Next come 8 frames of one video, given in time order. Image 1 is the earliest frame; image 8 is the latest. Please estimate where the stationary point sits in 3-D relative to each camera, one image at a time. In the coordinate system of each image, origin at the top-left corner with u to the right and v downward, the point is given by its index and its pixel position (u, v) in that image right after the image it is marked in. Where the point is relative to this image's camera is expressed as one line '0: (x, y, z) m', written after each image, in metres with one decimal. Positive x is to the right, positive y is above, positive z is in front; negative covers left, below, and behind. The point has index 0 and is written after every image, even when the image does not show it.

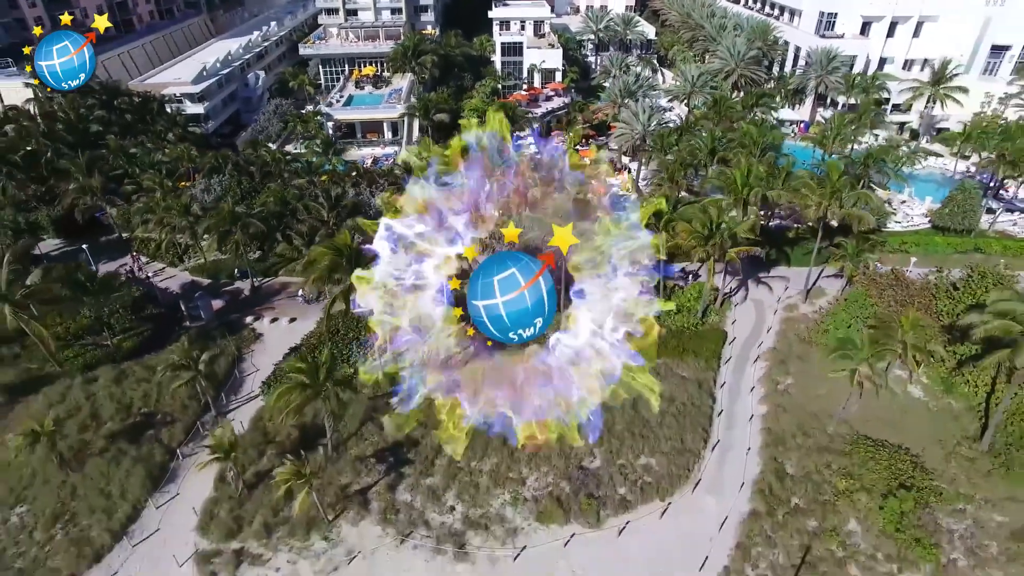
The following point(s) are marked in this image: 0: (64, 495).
0: (-13.8, -6.2, +19.8) m
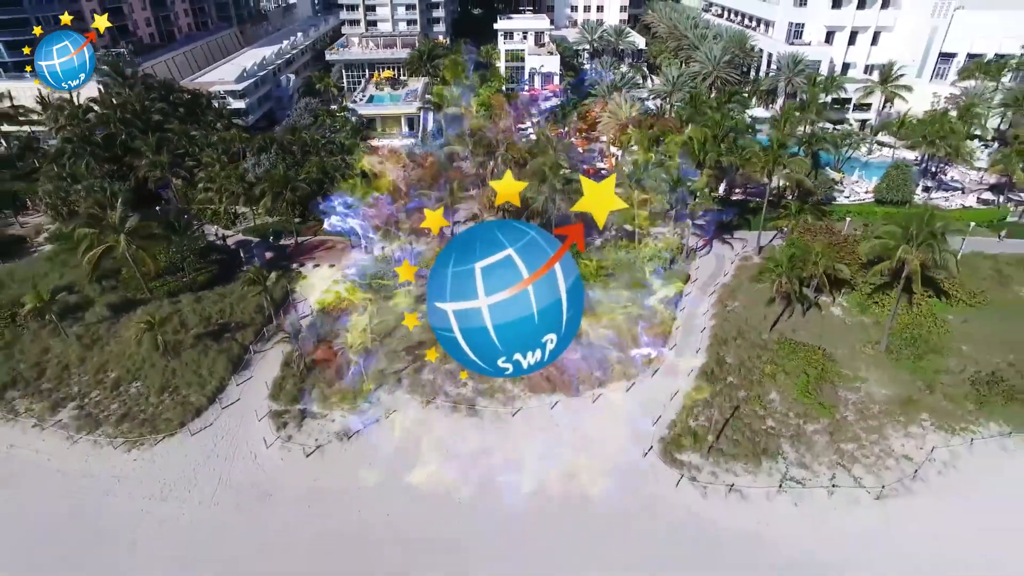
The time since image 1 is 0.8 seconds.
0: (-13.8, -3.3, +25.7) m
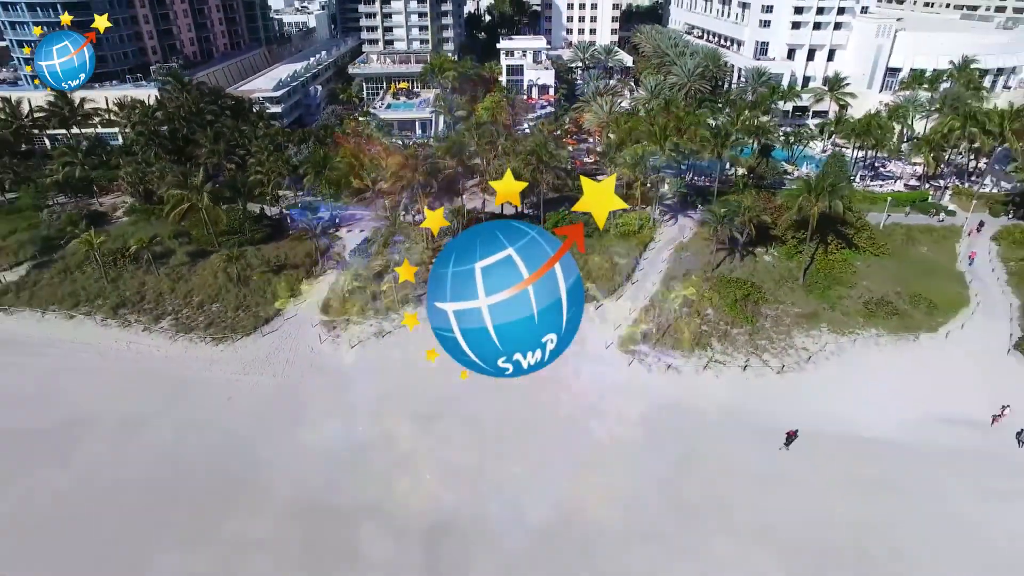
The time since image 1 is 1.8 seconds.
0: (-14.0, -0.4, +33.1) m
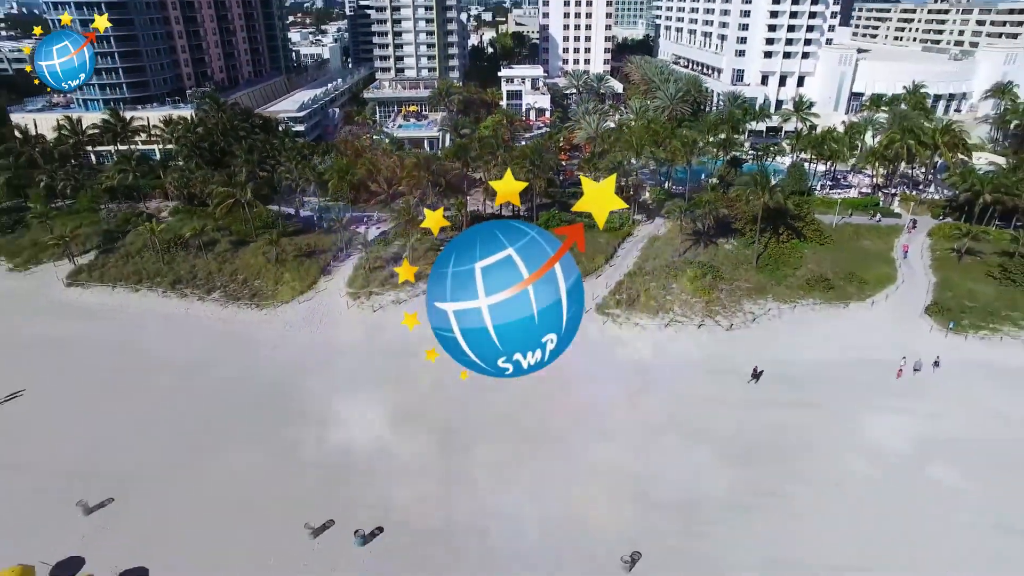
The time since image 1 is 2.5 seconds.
0: (-14.2, +0.8, +39.1) m
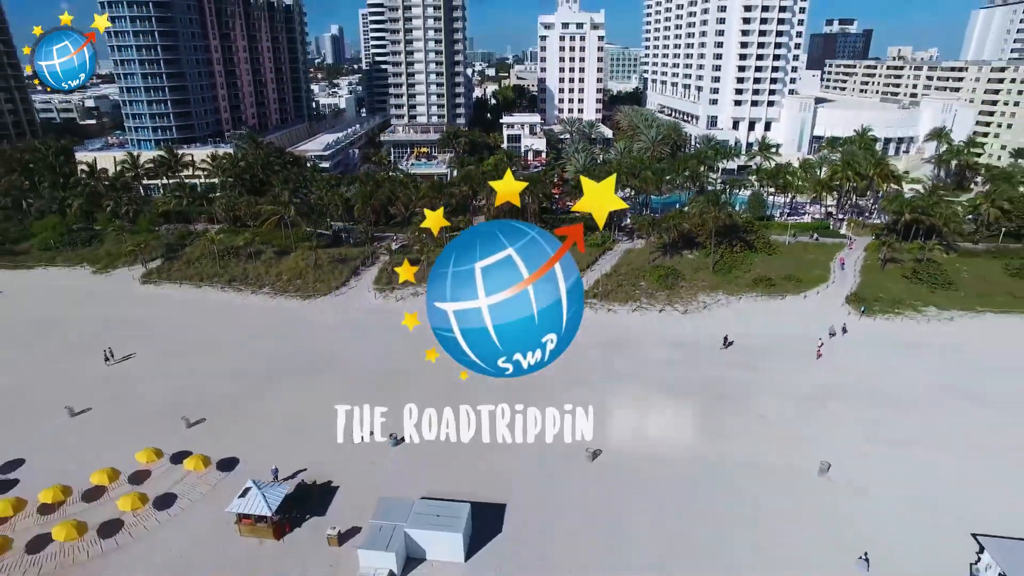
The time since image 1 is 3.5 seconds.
0: (-14.4, +0.9, +47.2) m
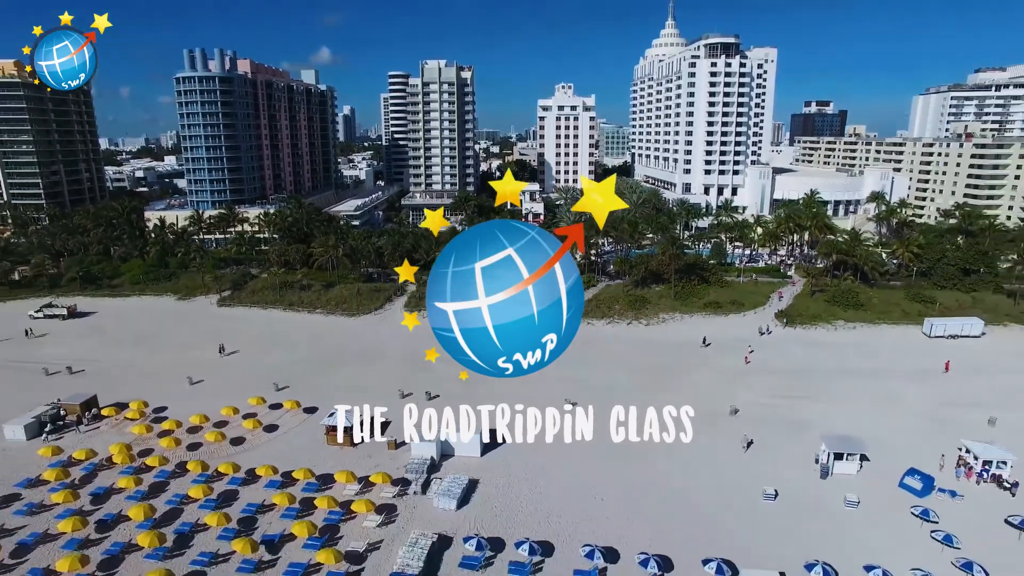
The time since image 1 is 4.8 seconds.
0: (-14.3, -1.3, +59.0) m
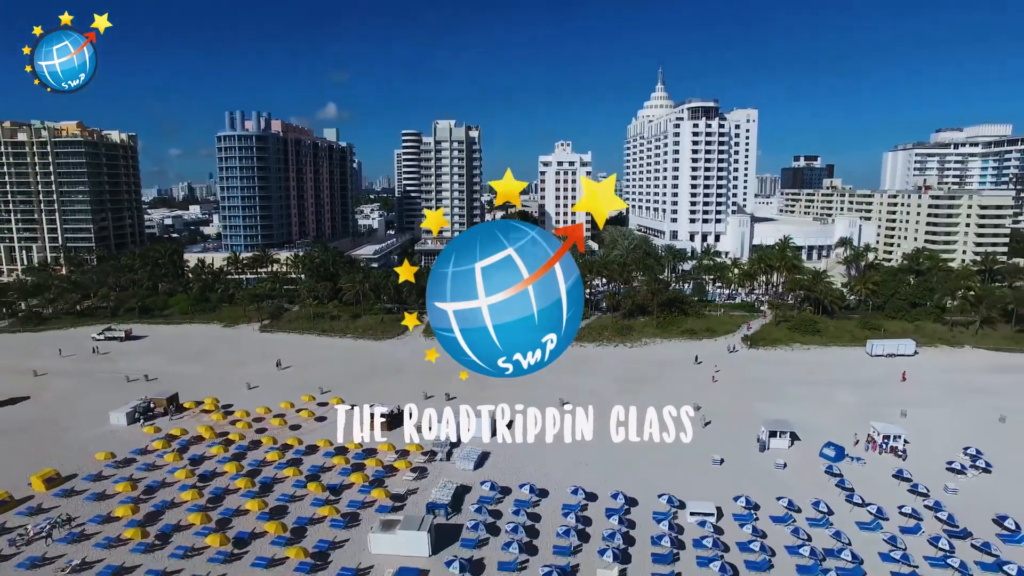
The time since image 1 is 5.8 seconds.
0: (-13.9, -4.4, +67.7) m
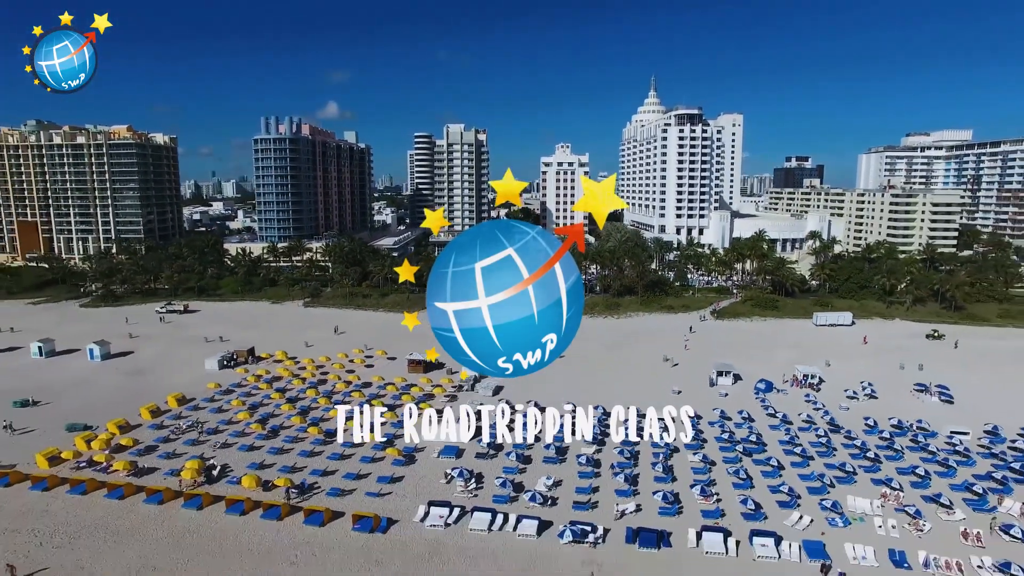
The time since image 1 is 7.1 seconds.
0: (-13.2, -2.2, +79.4) m
